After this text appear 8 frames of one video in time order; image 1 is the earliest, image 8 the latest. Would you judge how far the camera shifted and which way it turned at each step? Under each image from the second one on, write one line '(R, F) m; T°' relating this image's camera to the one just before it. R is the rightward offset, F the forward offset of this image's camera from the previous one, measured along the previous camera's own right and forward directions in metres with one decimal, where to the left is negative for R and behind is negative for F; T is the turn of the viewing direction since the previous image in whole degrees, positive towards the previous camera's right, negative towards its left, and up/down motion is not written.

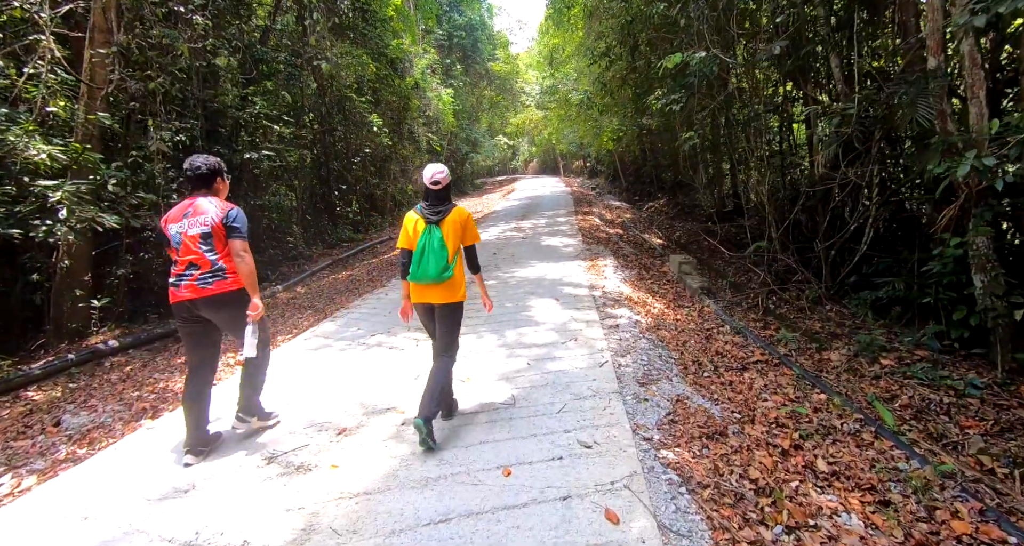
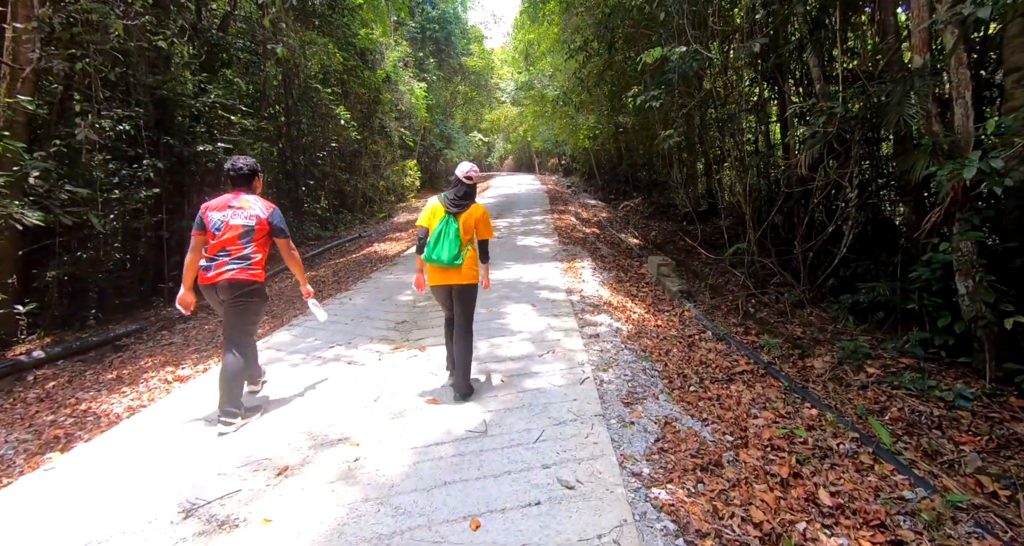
(0.0, +0.4) m; +3°
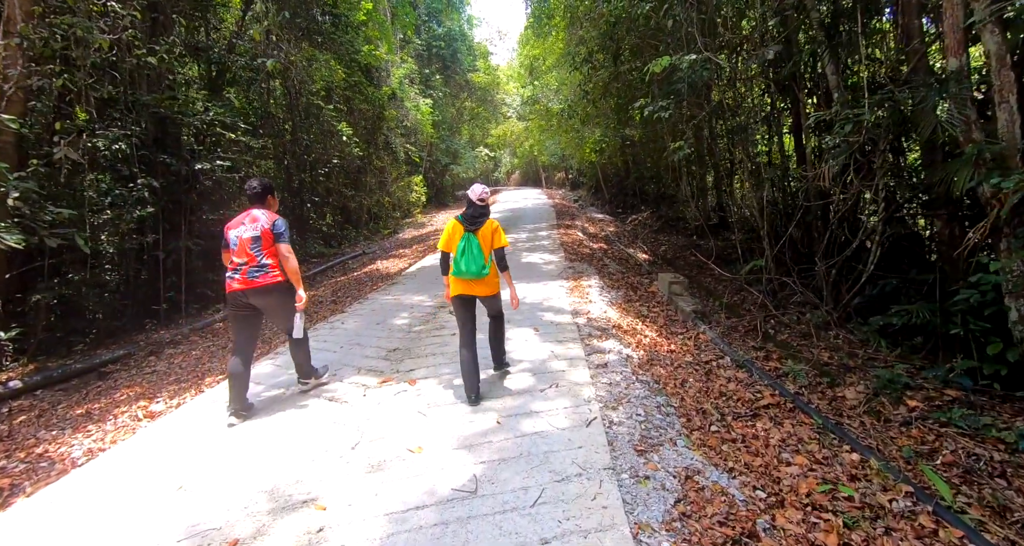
(+0.1, +0.4) m; -1°
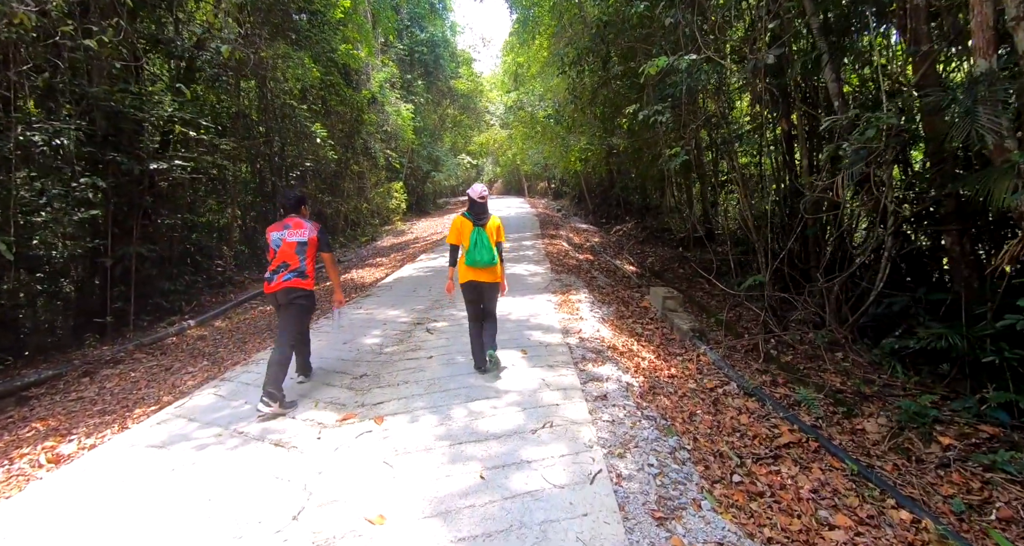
(0.0, +0.6) m; +2°
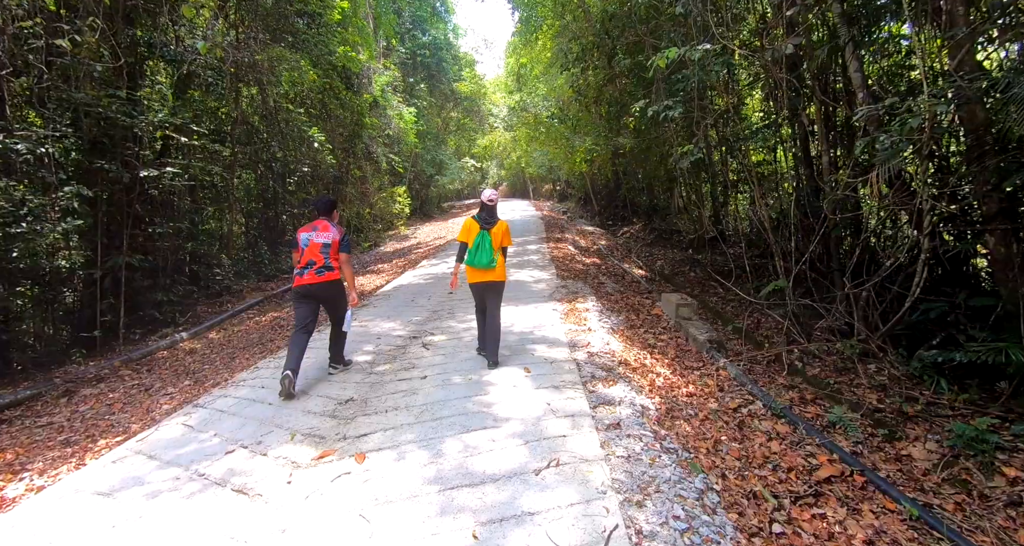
(0.0, +0.4) m; -1°
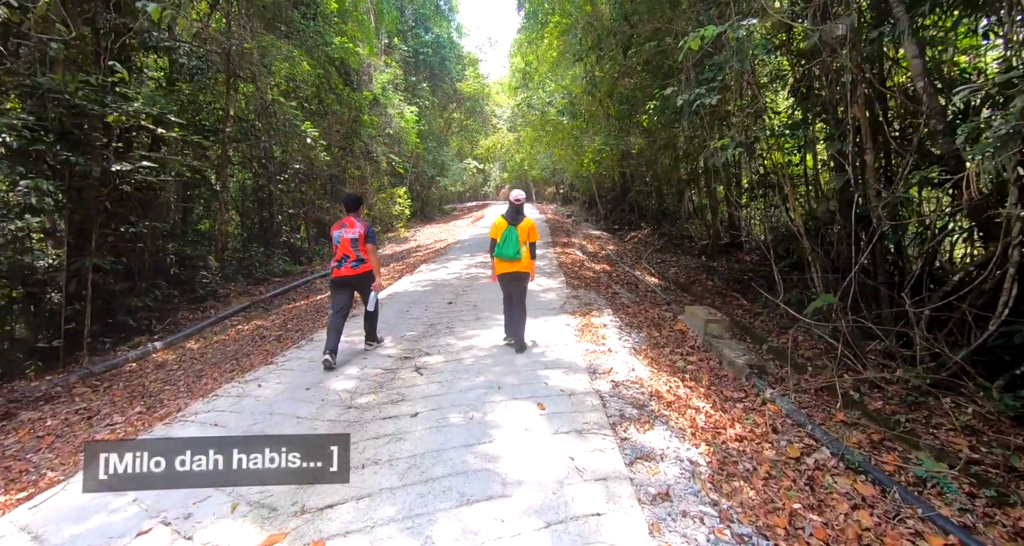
(-0.1, +0.8) m; 0°
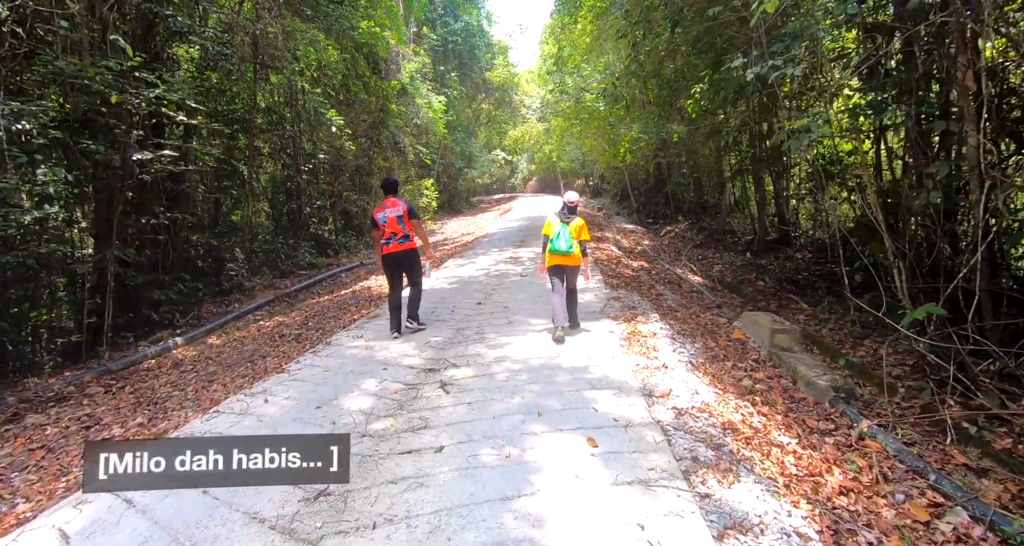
(-0.1, +0.7) m; -3°
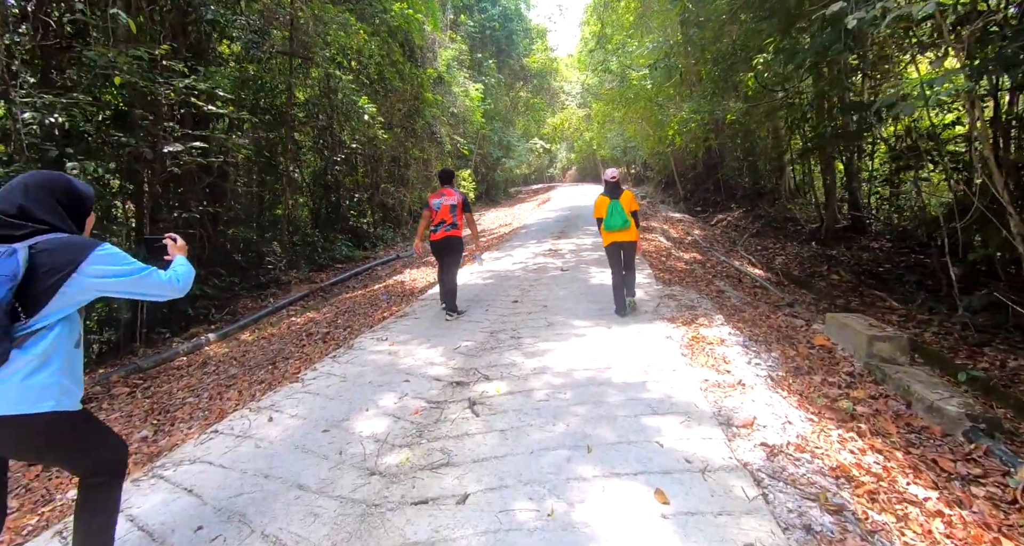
(0.0, +0.7) m; -4°
